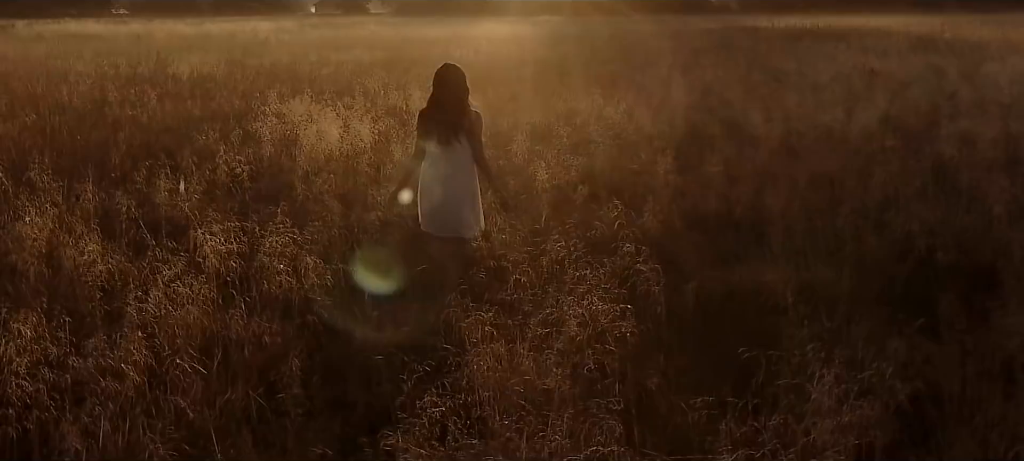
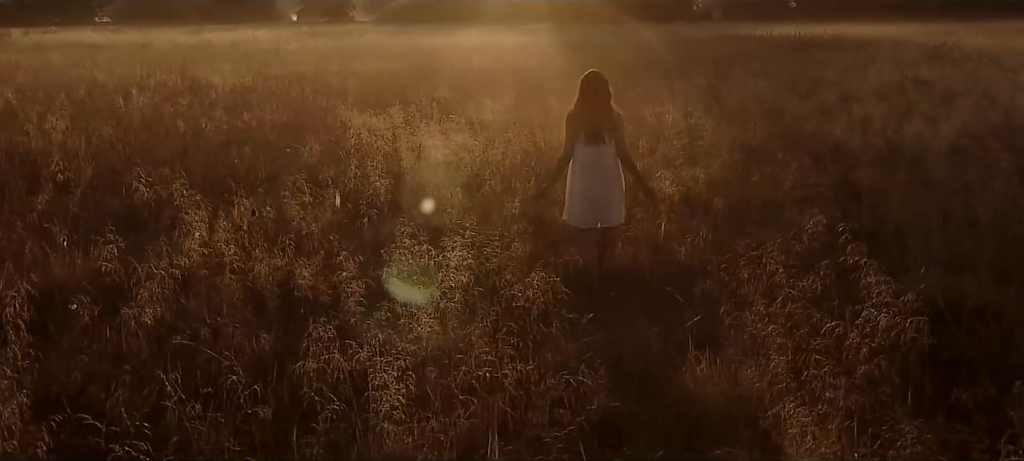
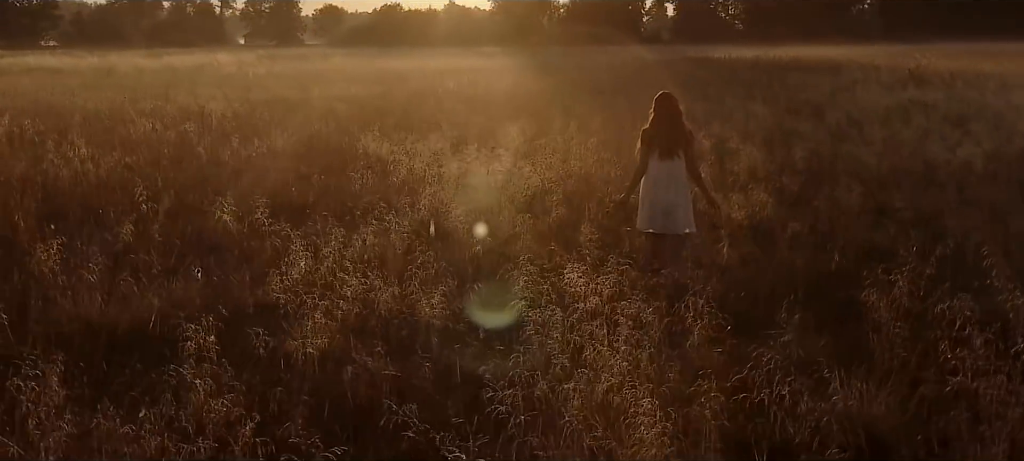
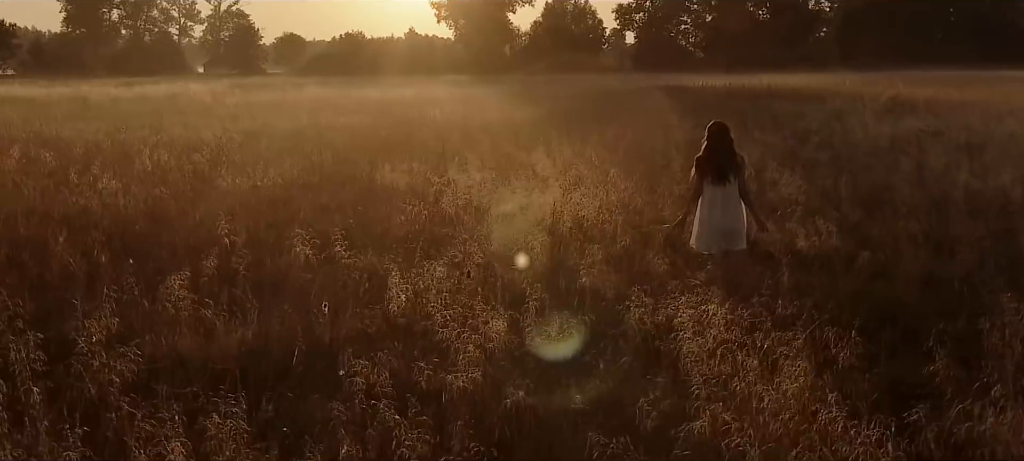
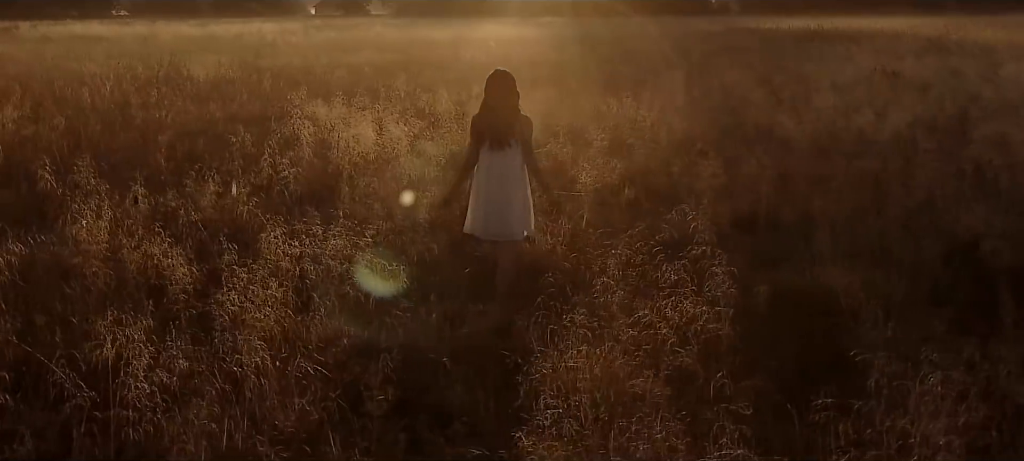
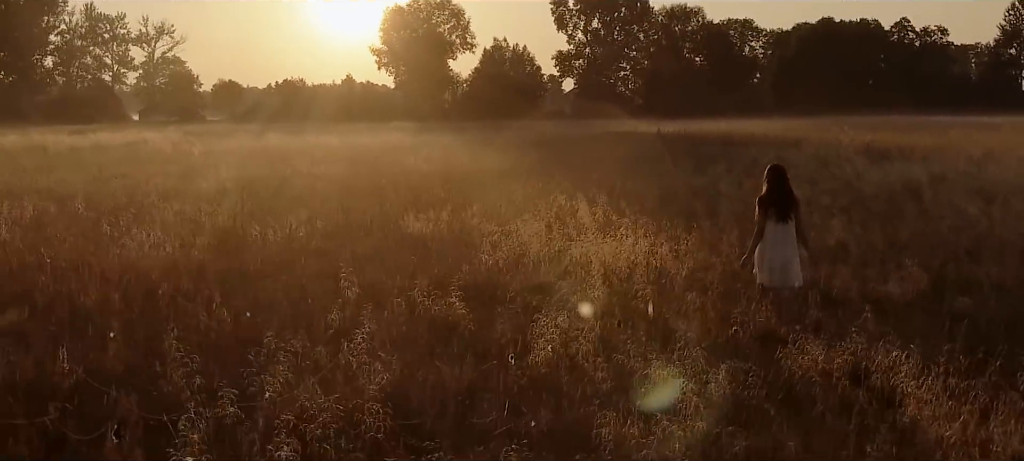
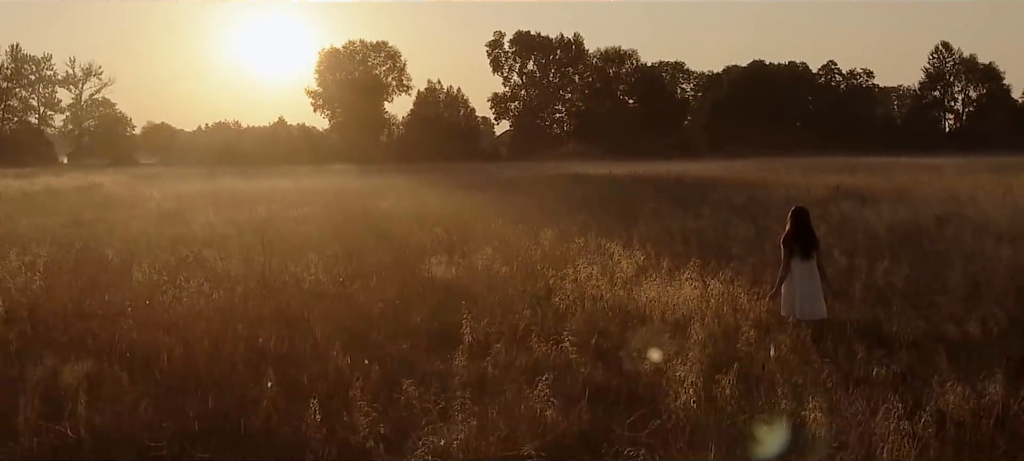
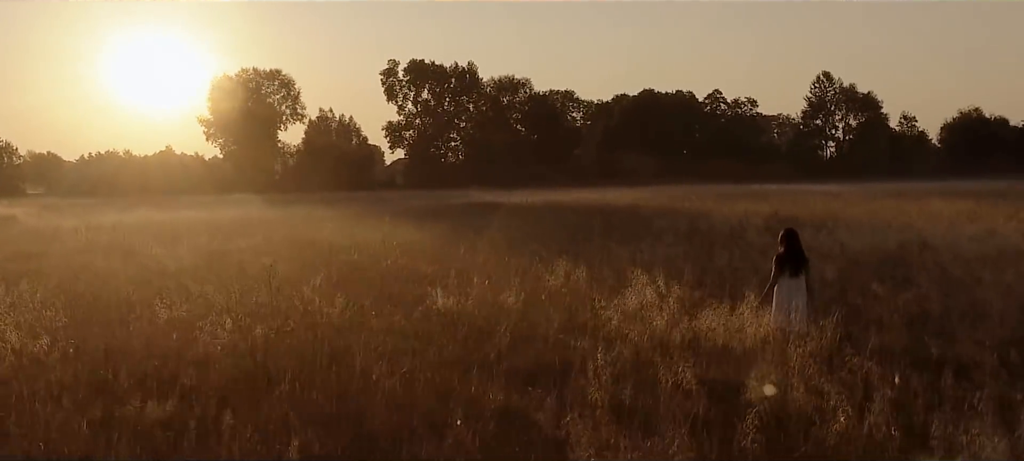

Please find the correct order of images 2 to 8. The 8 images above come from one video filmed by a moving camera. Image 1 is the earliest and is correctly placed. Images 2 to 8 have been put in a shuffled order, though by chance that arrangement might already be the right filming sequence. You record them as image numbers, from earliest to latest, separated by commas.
5, 2, 3, 4, 6, 7, 8
